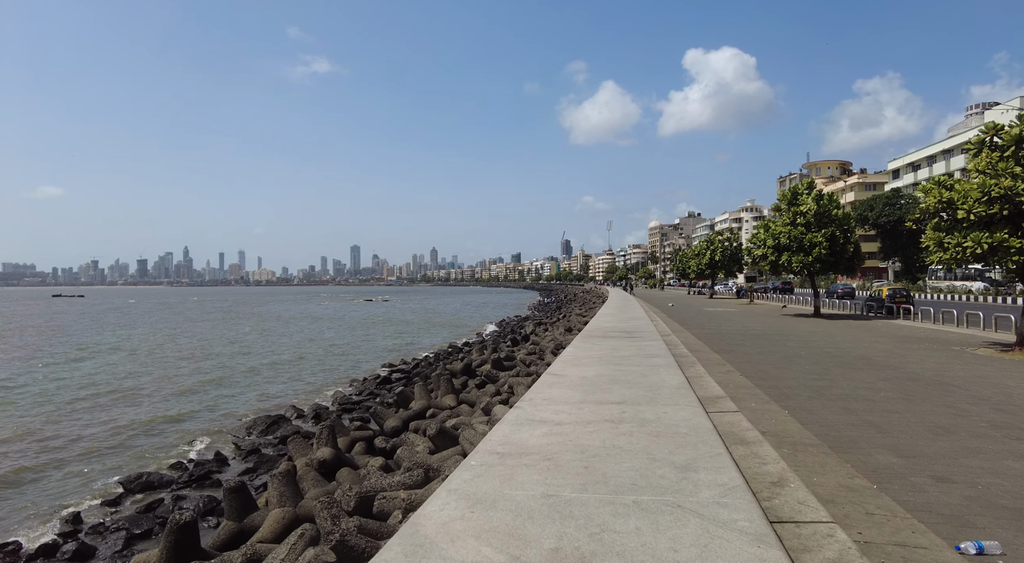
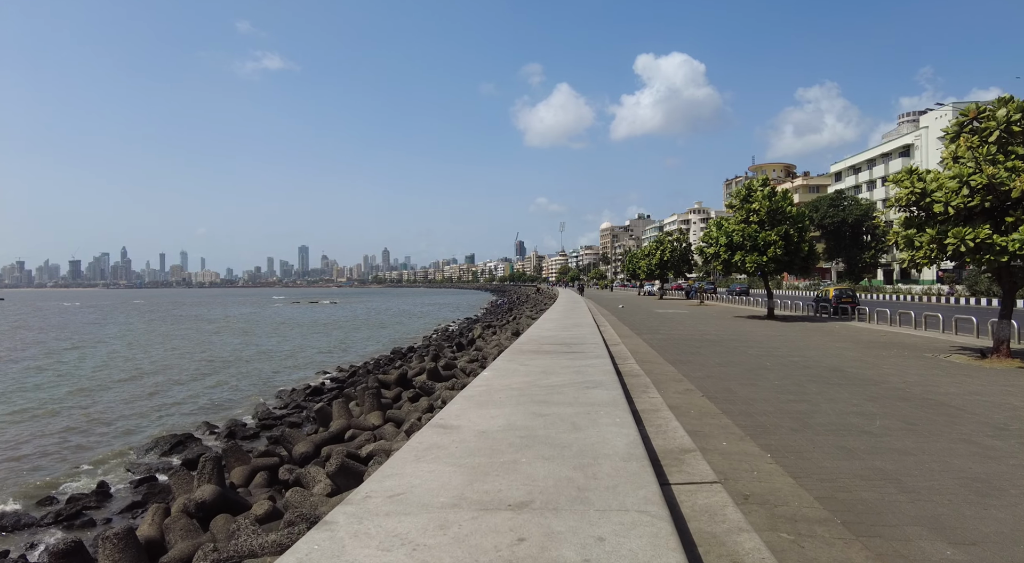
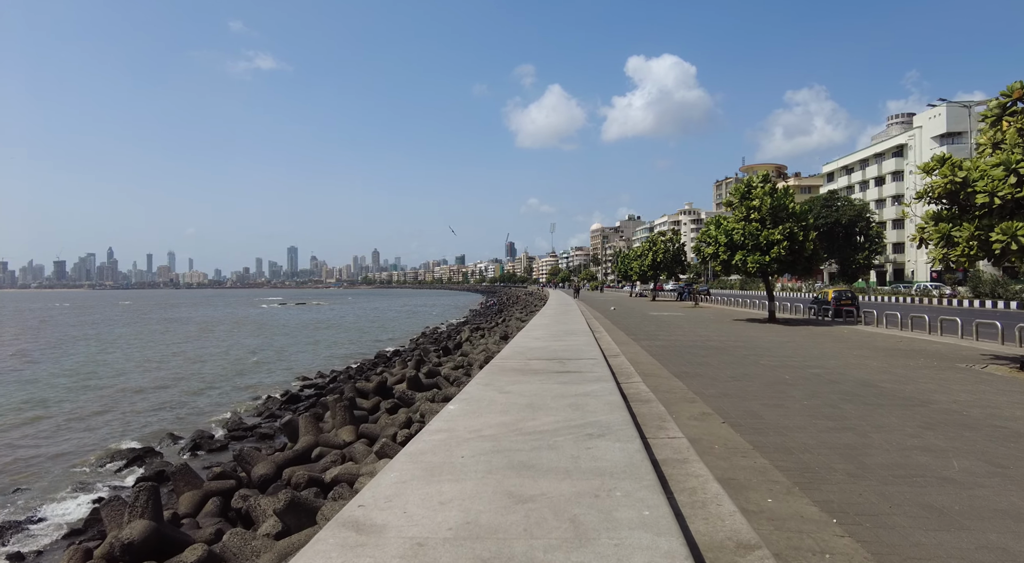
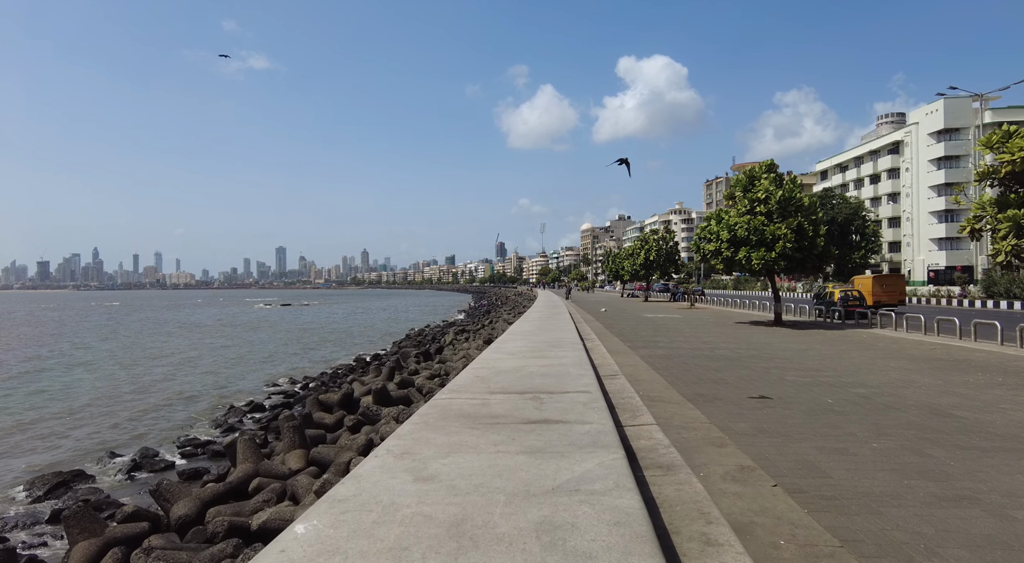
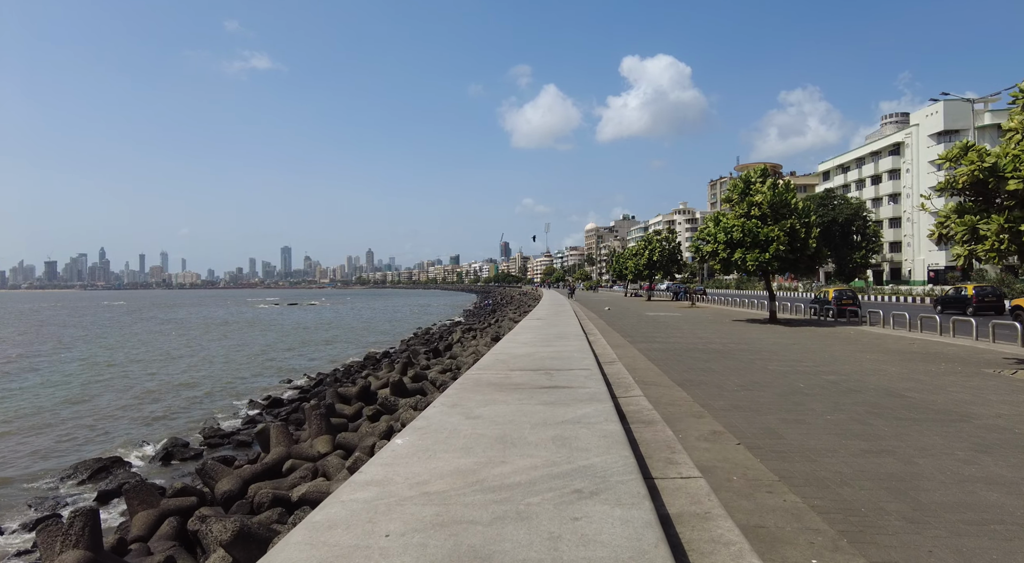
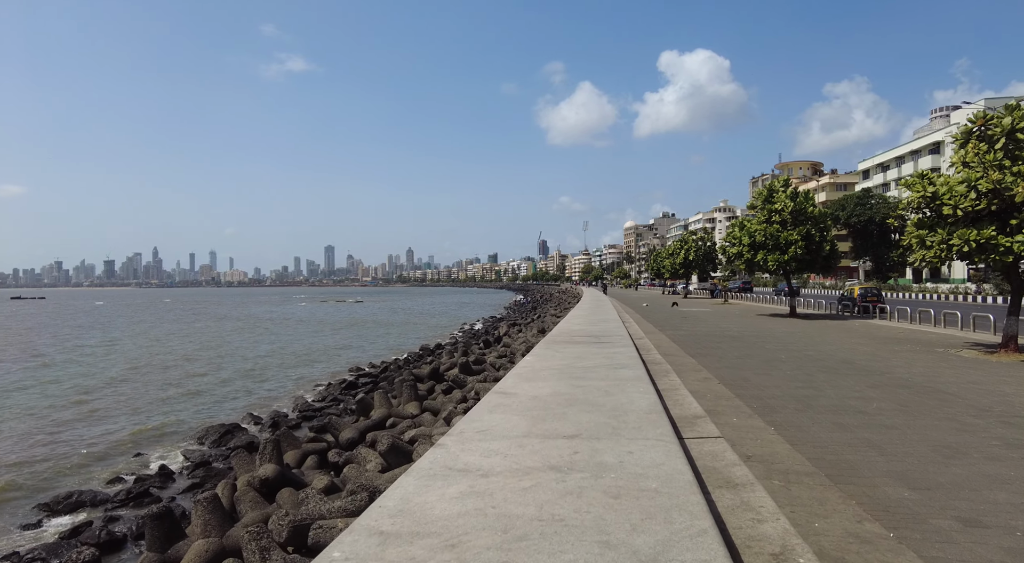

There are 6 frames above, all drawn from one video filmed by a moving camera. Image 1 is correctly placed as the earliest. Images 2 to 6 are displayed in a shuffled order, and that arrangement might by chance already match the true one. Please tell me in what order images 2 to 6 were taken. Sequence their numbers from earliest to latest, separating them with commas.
6, 2, 3, 5, 4
